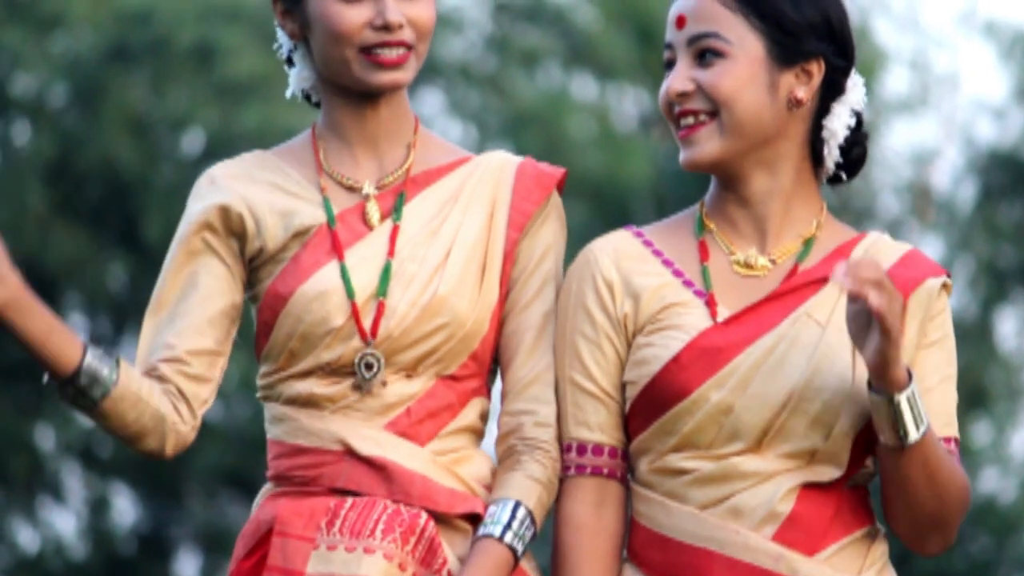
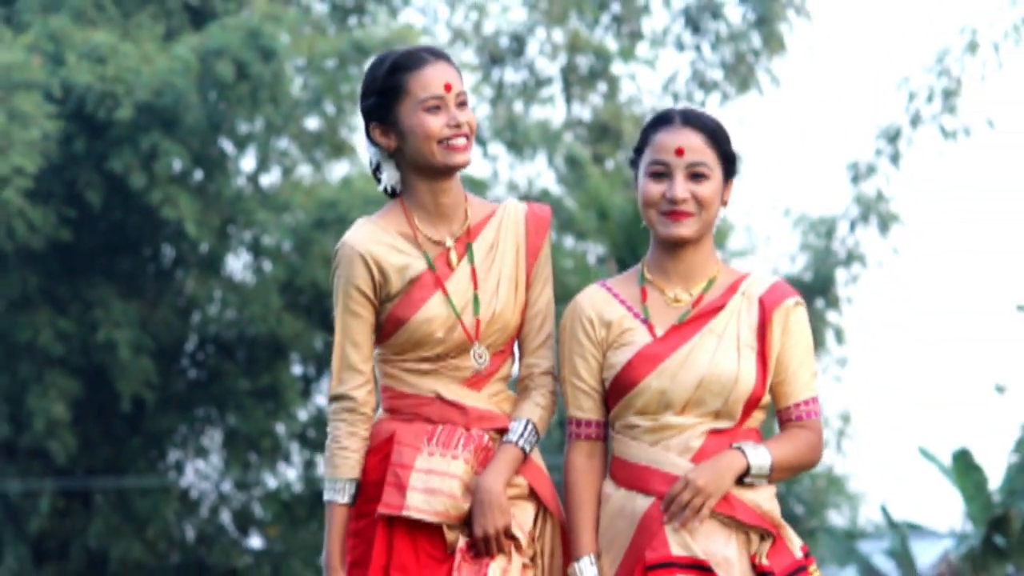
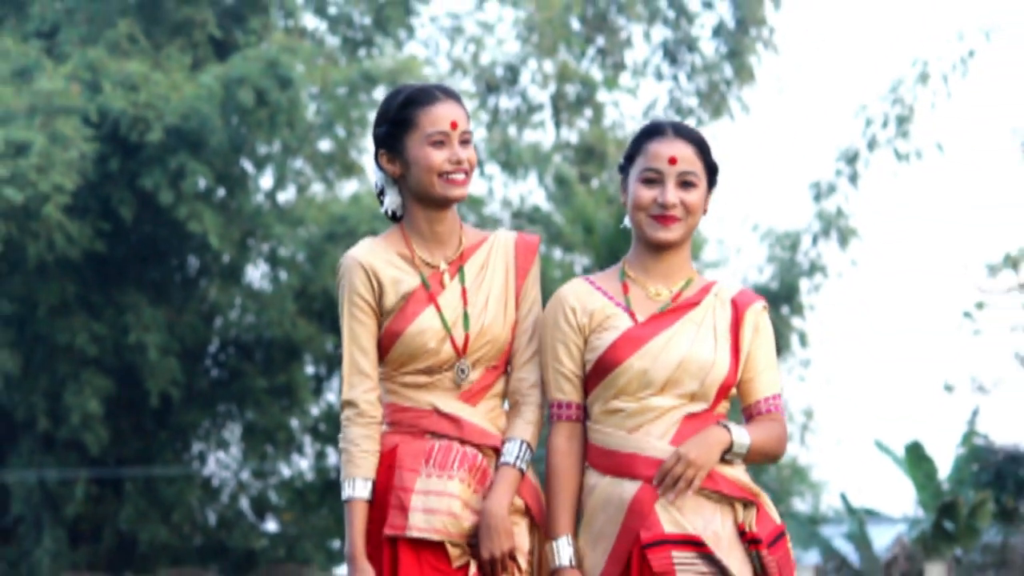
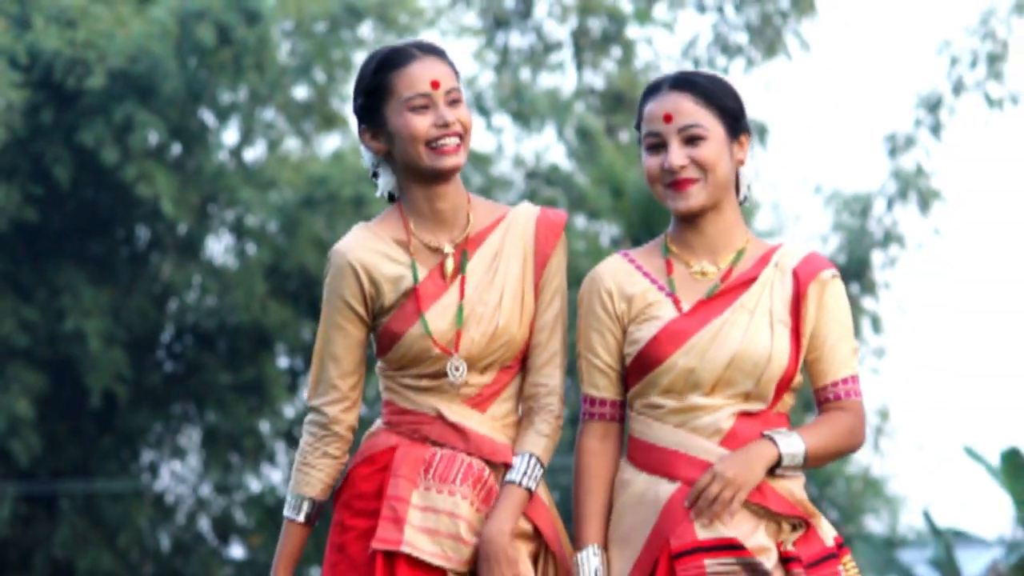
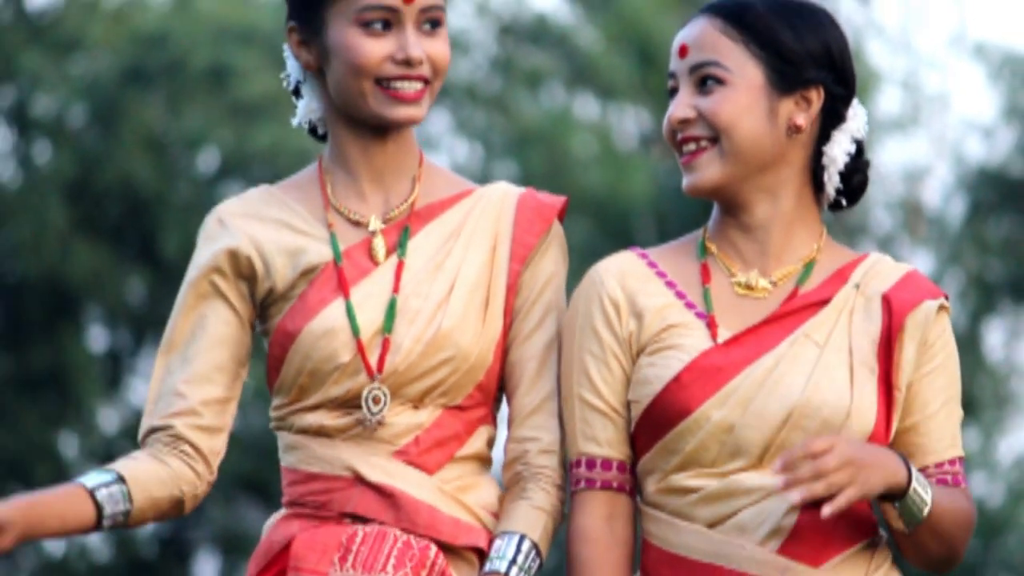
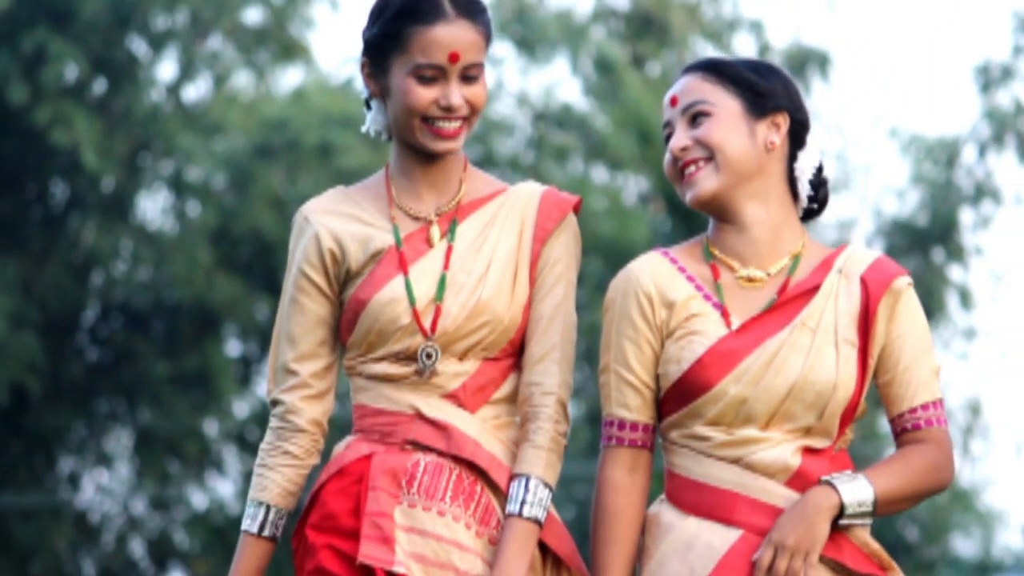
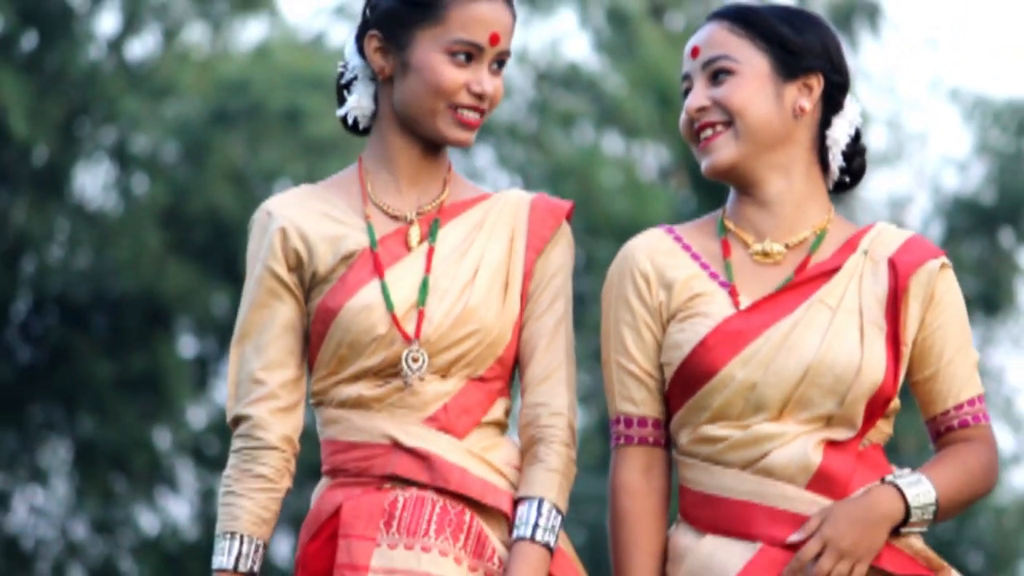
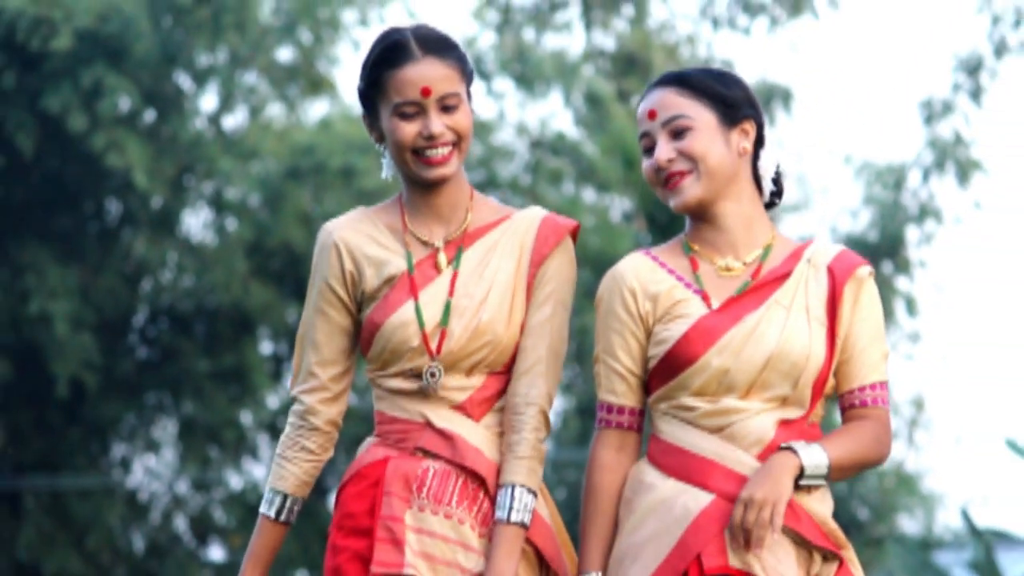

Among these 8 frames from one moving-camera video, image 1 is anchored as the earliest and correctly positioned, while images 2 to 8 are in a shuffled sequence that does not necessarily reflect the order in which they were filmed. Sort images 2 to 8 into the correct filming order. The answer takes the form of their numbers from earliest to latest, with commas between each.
5, 7, 6, 8, 4, 2, 3
